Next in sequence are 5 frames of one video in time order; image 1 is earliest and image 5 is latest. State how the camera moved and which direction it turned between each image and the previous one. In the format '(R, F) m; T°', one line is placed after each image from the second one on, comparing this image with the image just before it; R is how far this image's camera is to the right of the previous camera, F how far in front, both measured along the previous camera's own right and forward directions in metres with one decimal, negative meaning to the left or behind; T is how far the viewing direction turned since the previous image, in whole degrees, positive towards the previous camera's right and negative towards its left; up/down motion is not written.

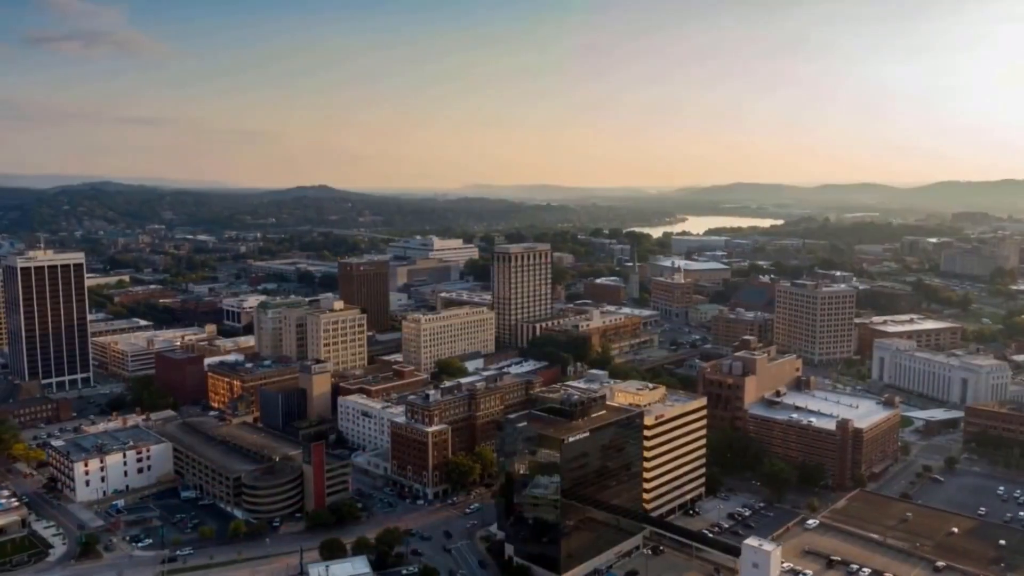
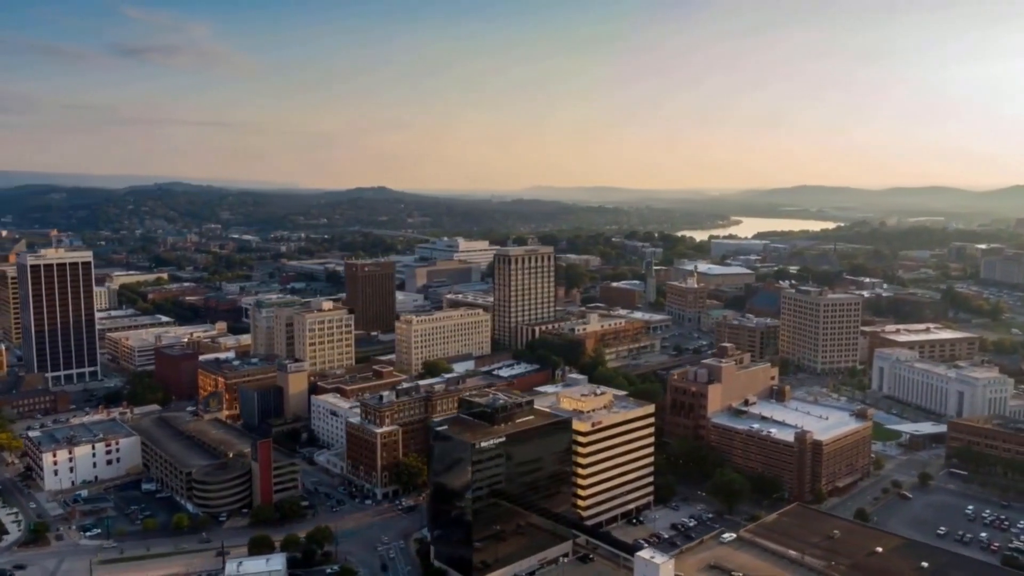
(+4.5, +0.2) m; -4°
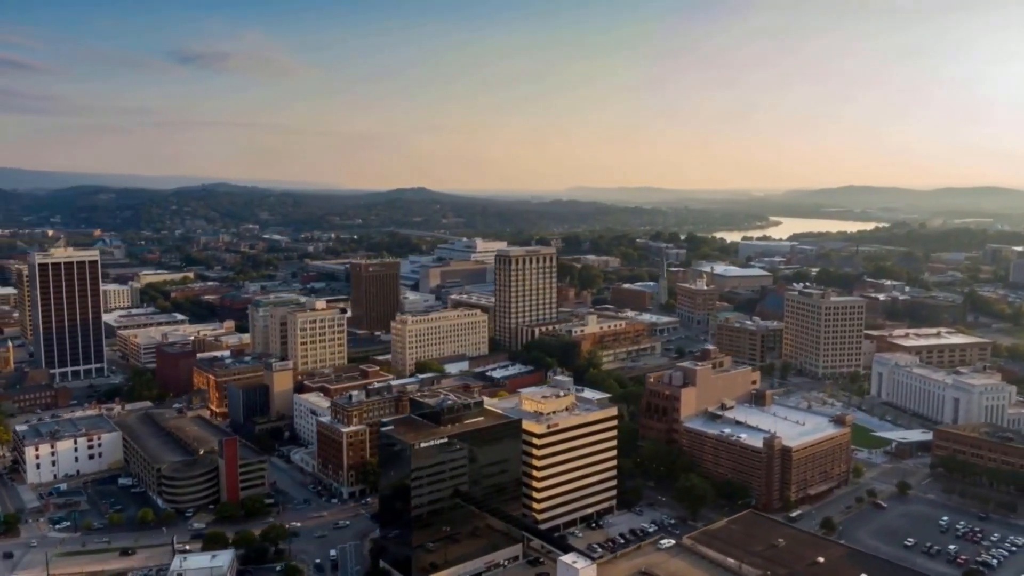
(+3.2, +0.2) m; -3°
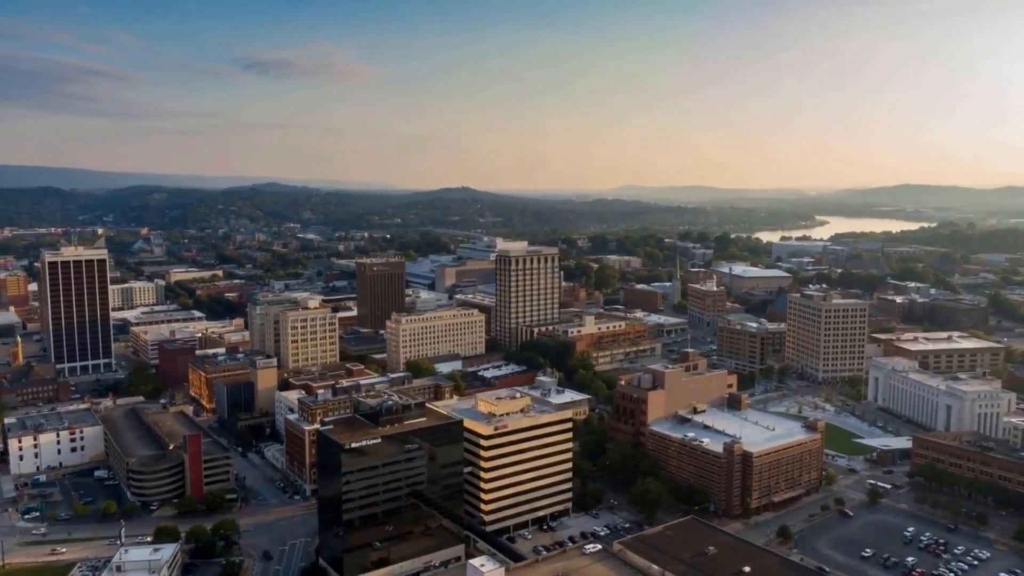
(+3.6, +0.2) m; -4°
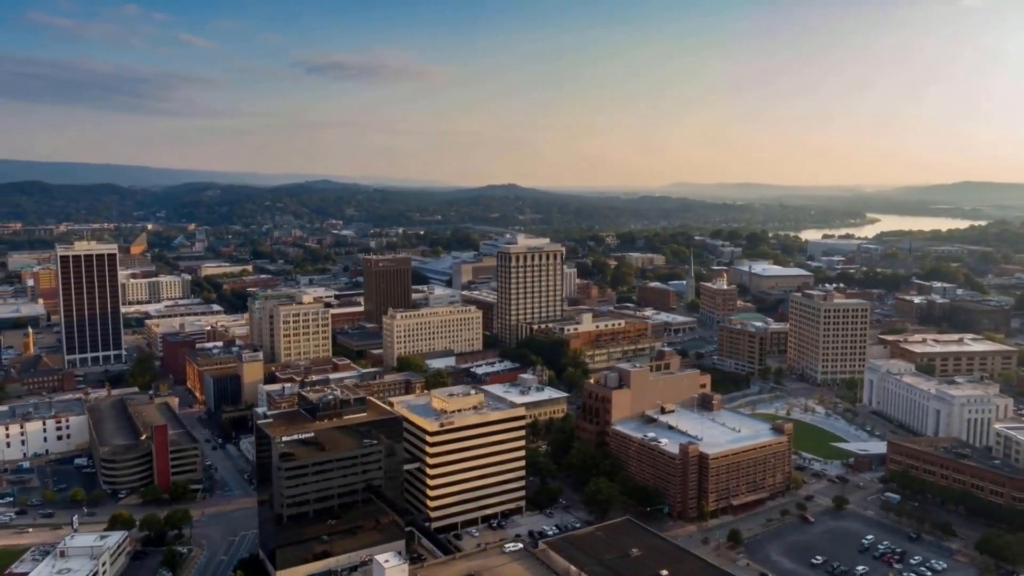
(+3.7, +0.3) m; -4°
